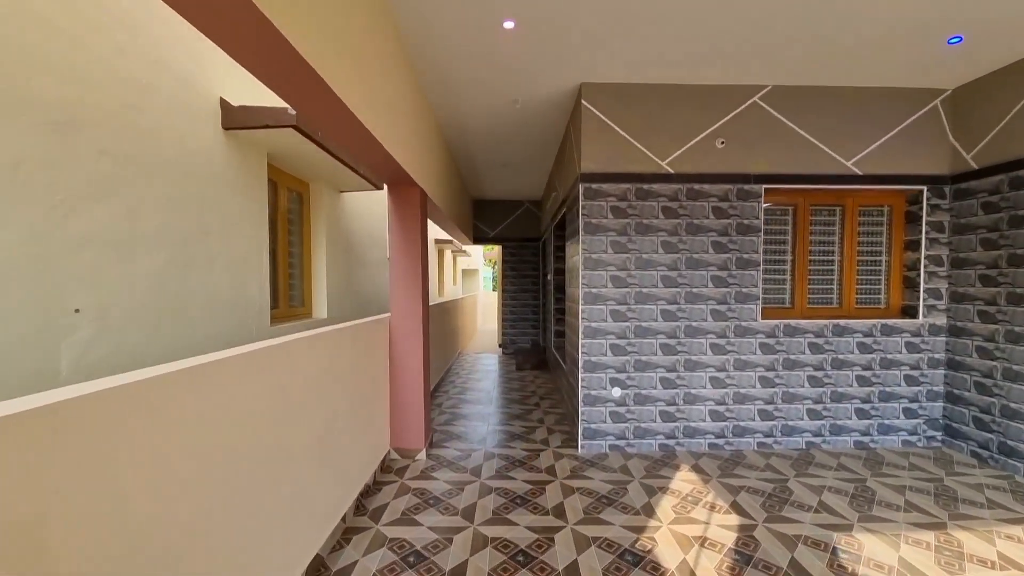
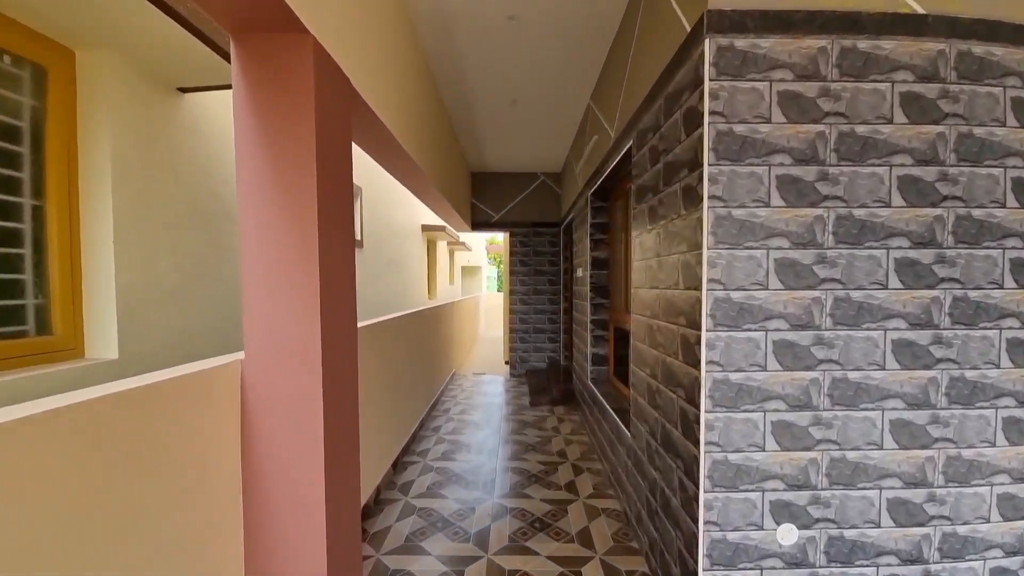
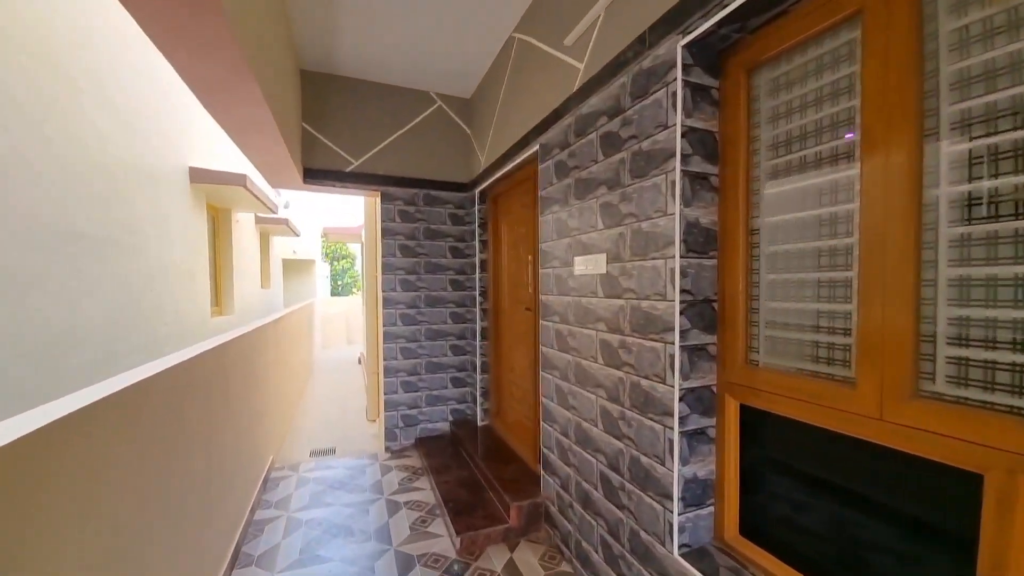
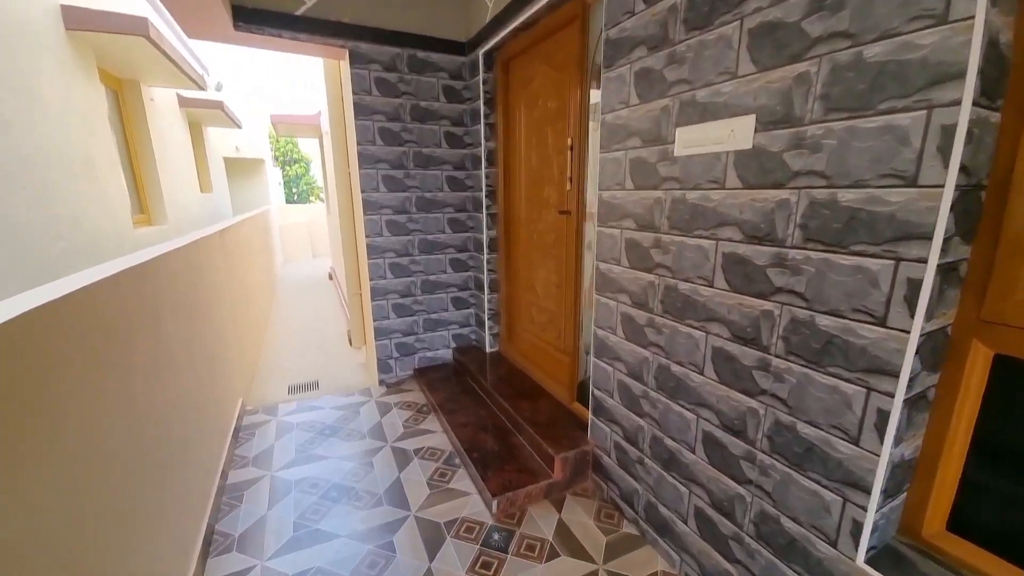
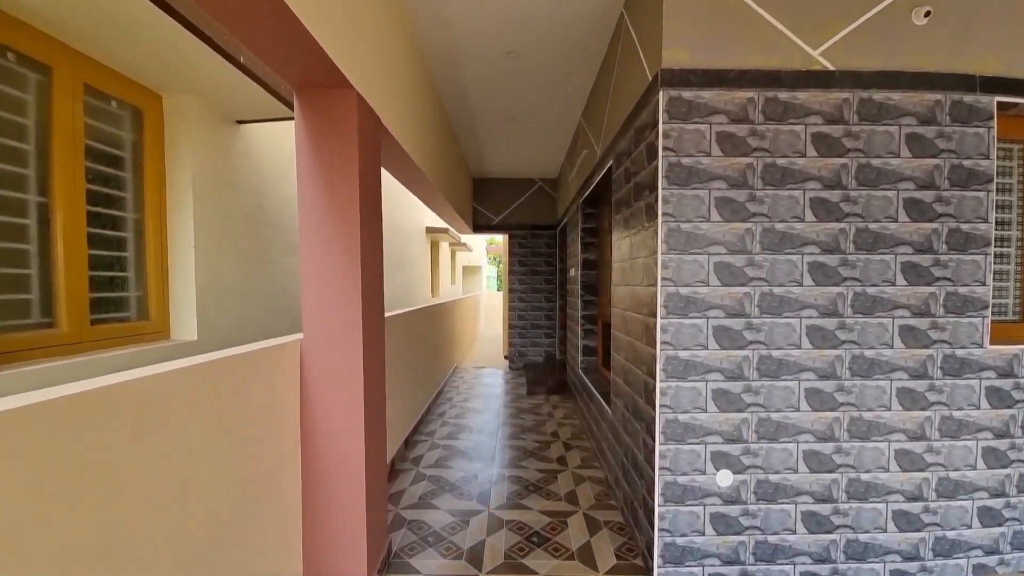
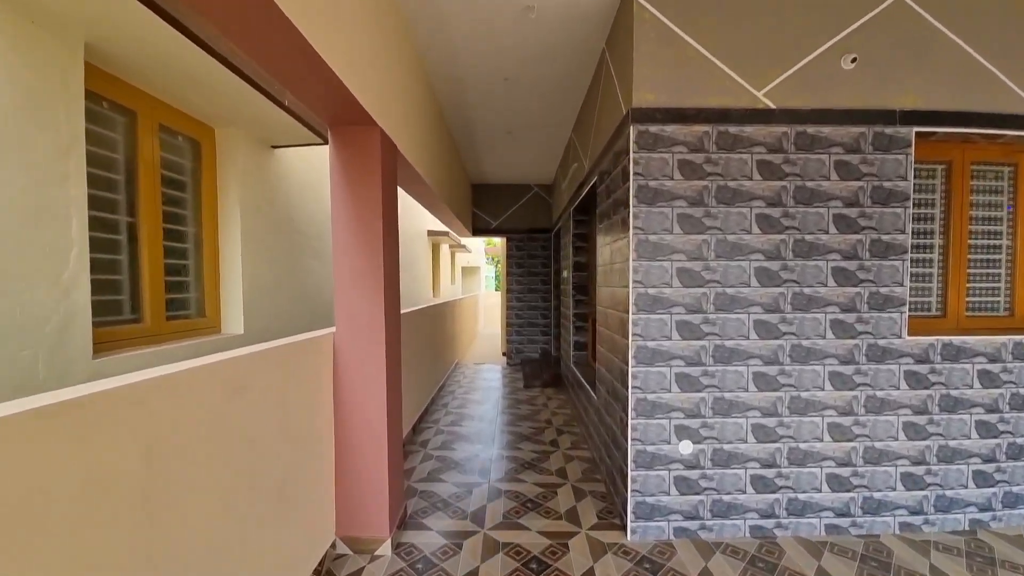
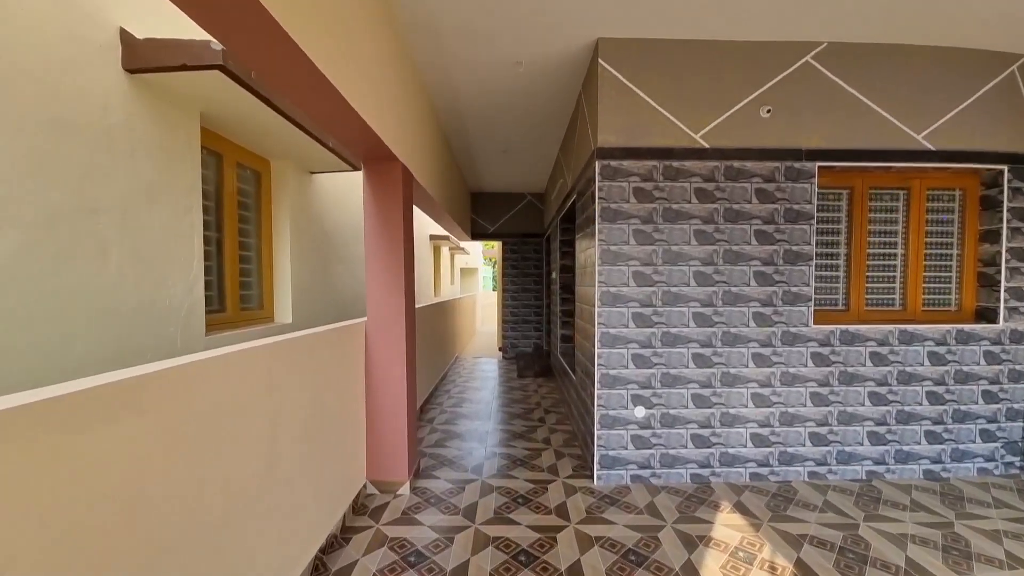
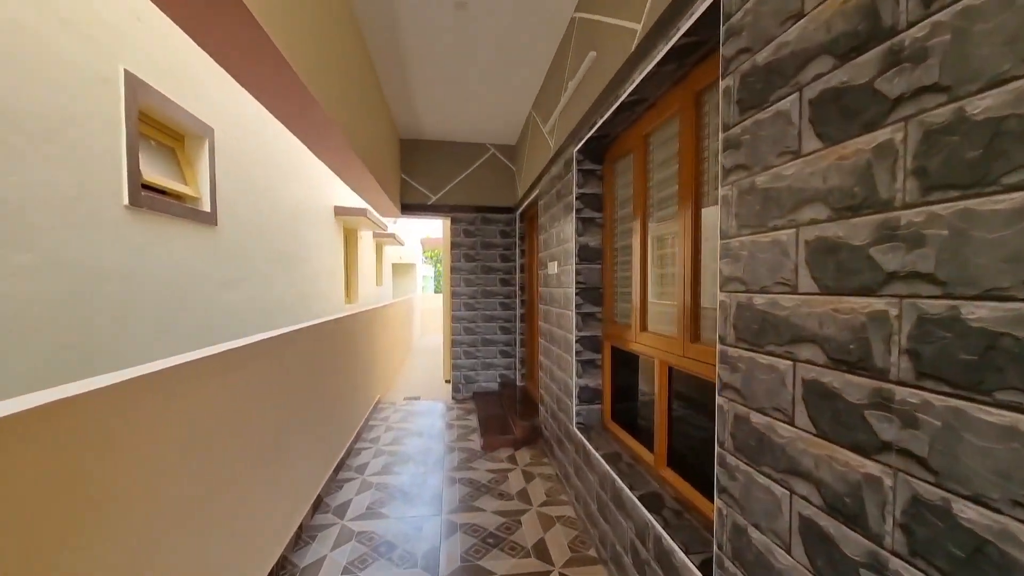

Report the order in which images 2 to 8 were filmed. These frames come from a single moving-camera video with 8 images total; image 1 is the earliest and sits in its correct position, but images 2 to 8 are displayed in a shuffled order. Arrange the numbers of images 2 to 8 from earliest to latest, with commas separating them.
7, 6, 5, 2, 8, 3, 4
